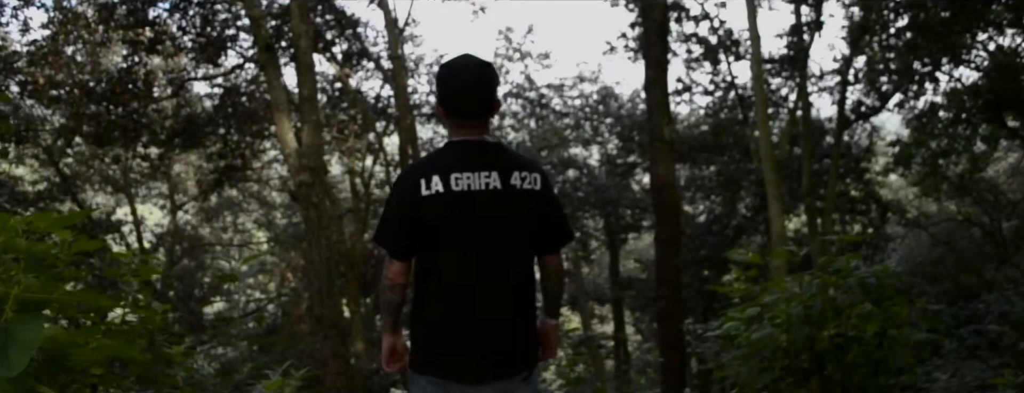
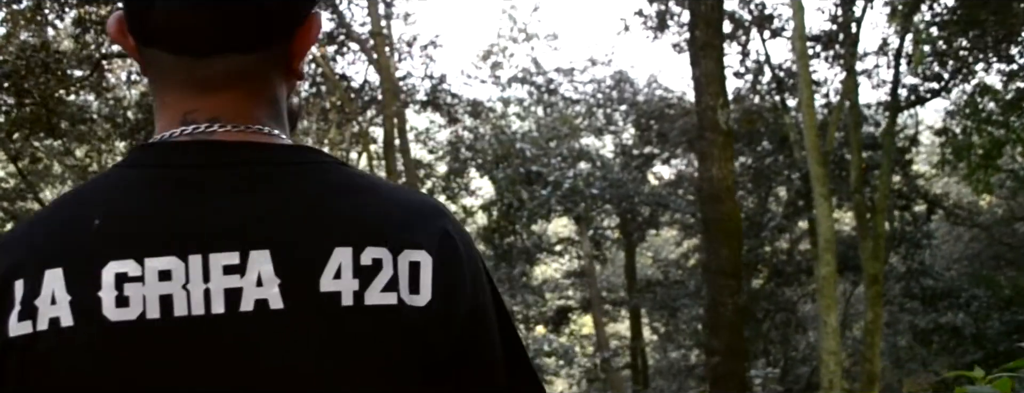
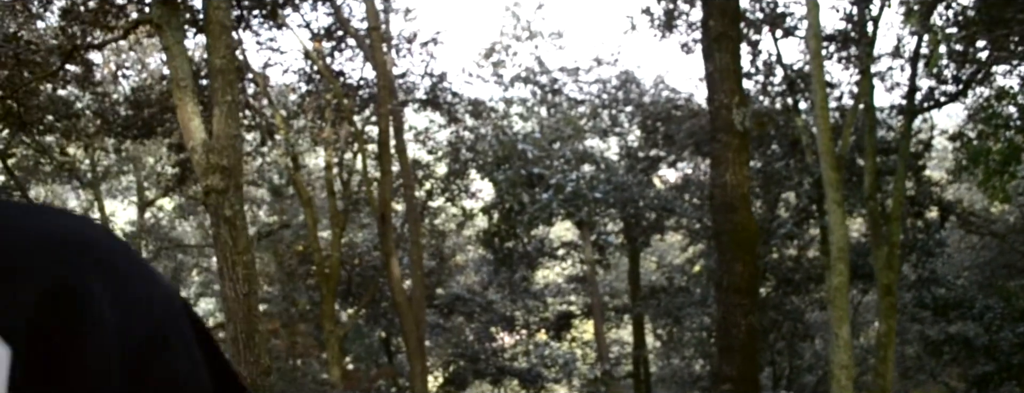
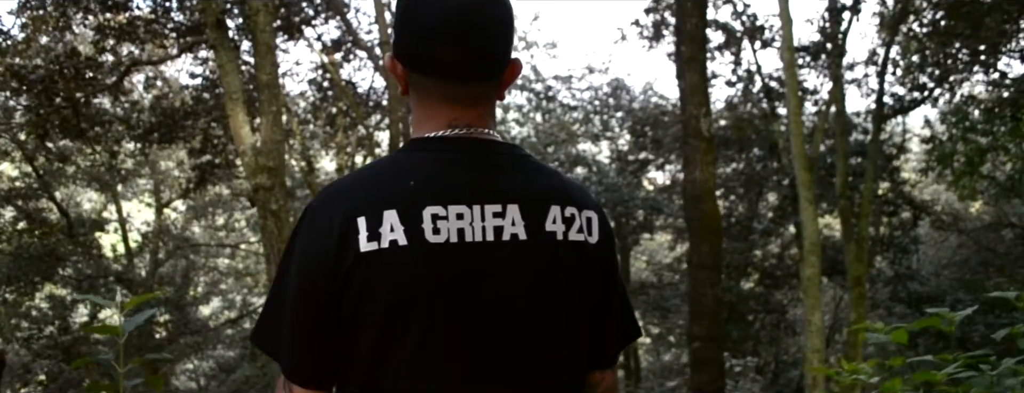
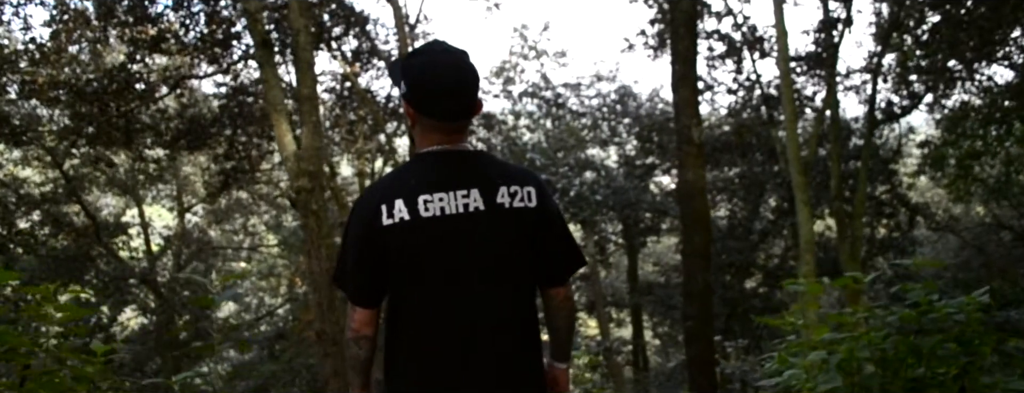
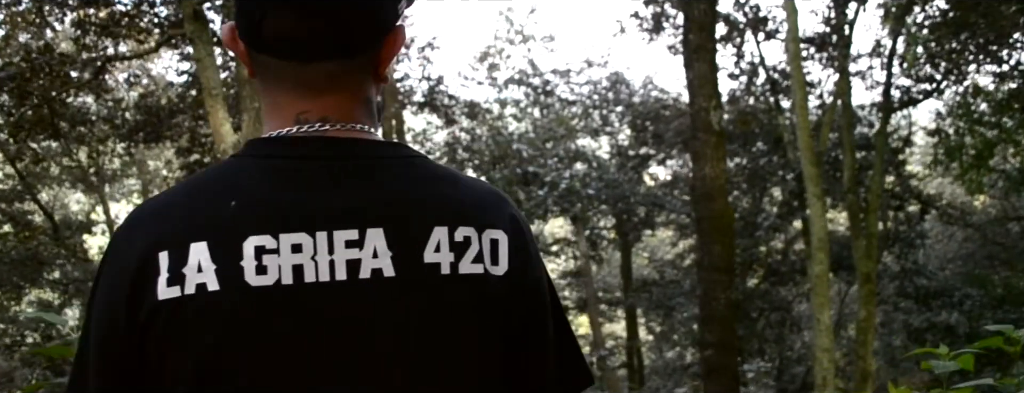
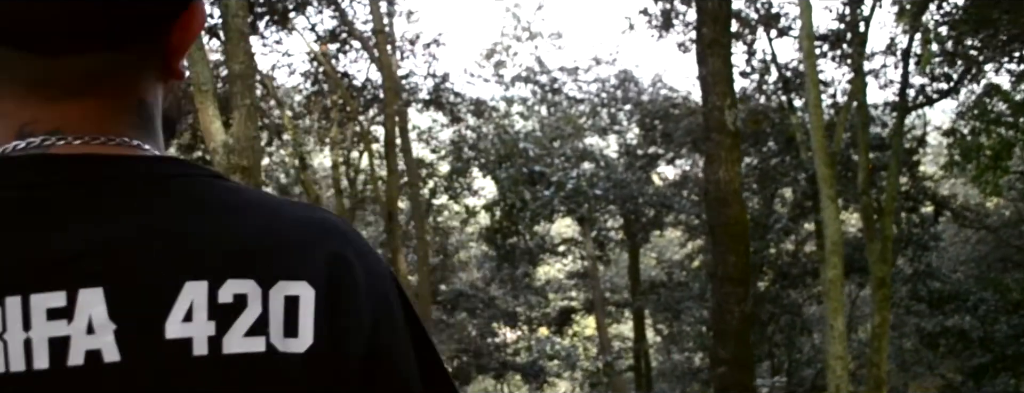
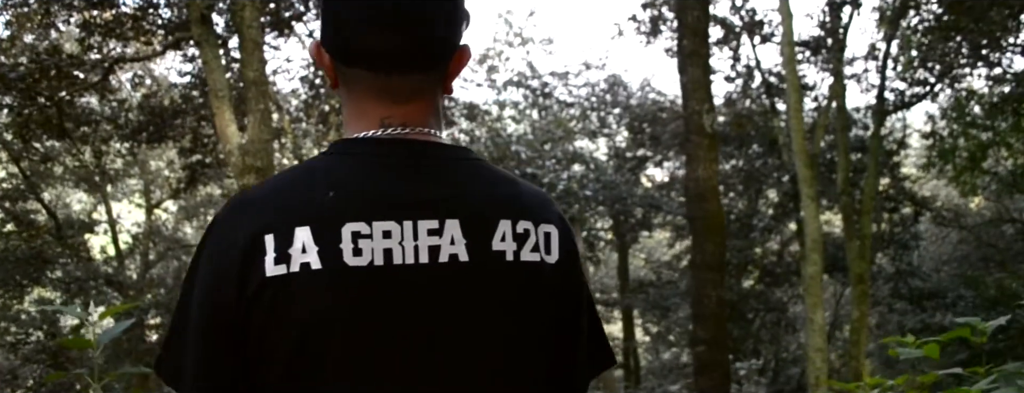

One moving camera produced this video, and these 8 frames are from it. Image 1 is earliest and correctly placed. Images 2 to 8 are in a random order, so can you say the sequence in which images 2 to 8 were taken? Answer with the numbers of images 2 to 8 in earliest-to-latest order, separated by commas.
5, 4, 8, 6, 2, 7, 3
